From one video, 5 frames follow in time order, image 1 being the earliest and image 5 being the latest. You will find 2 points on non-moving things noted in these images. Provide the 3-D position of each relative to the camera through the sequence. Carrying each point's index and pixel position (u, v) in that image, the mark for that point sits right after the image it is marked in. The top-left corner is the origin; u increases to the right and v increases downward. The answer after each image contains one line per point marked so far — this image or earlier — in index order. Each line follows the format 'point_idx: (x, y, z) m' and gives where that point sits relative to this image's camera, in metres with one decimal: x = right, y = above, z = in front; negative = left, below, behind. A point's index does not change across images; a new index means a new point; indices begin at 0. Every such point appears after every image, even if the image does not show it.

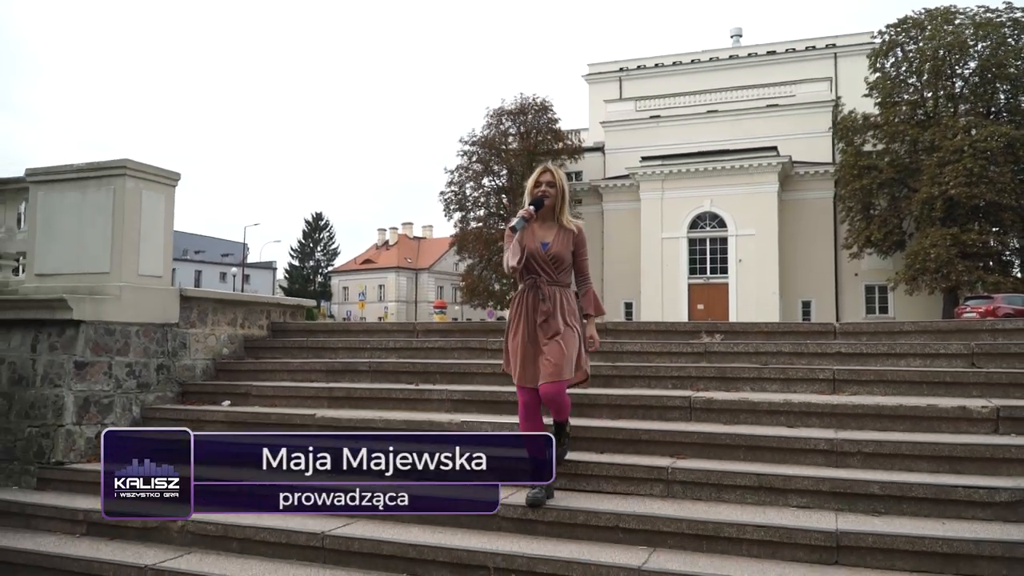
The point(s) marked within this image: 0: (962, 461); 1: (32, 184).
0: (+2.2, -0.8, +4.3) m
1: (-3.5, +0.8, +6.4) m
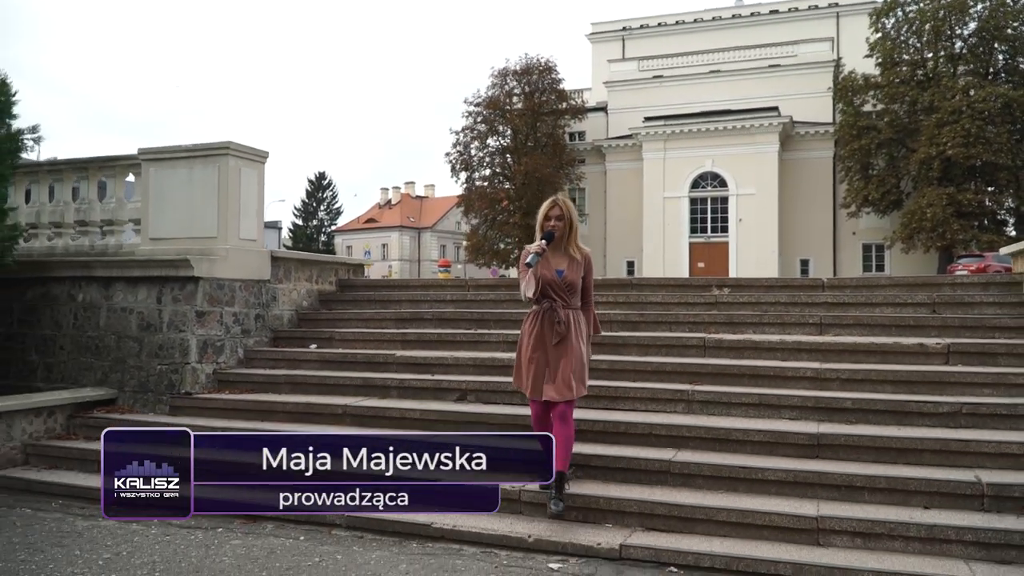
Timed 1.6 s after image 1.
0: (+2.5, -0.6, +5.5) m
1: (-3.1, +1.1, +7.6) m
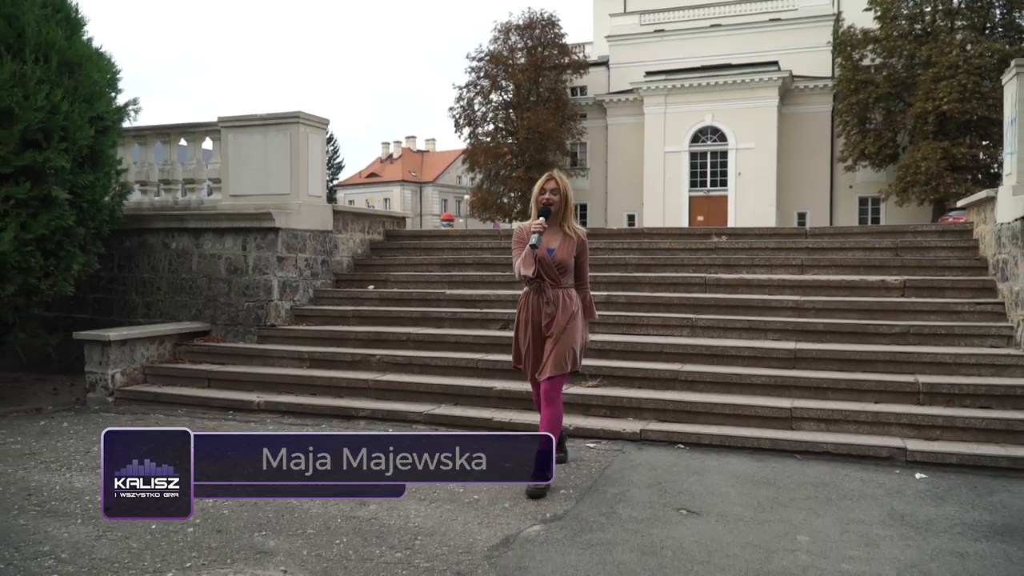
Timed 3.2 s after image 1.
0: (+2.8, -0.2, +6.9) m
1: (-2.9, +1.6, +8.8) m
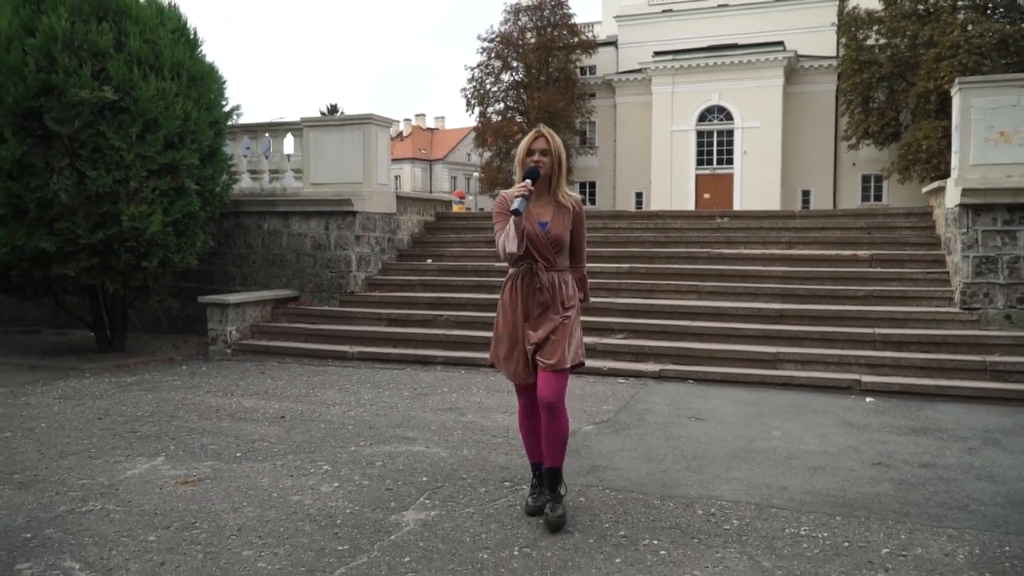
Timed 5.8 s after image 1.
0: (+3.2, +0.1, +8.5) m
1: (-2.4, +1.9, +10.5) m
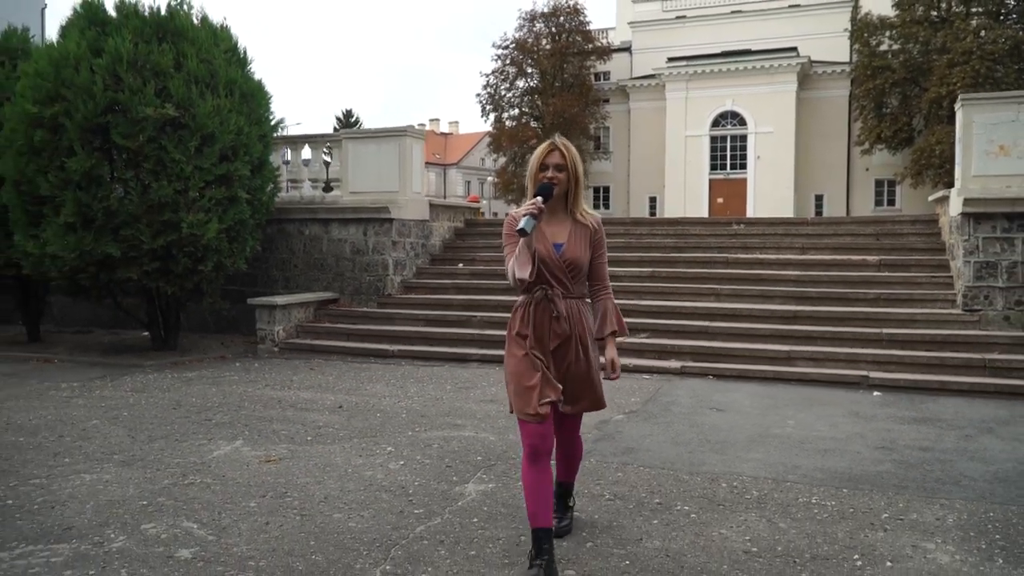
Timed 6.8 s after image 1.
0: (+3.5, +0.1, +9.1) m
1: (-2.1, +1.9, +11.1) m
